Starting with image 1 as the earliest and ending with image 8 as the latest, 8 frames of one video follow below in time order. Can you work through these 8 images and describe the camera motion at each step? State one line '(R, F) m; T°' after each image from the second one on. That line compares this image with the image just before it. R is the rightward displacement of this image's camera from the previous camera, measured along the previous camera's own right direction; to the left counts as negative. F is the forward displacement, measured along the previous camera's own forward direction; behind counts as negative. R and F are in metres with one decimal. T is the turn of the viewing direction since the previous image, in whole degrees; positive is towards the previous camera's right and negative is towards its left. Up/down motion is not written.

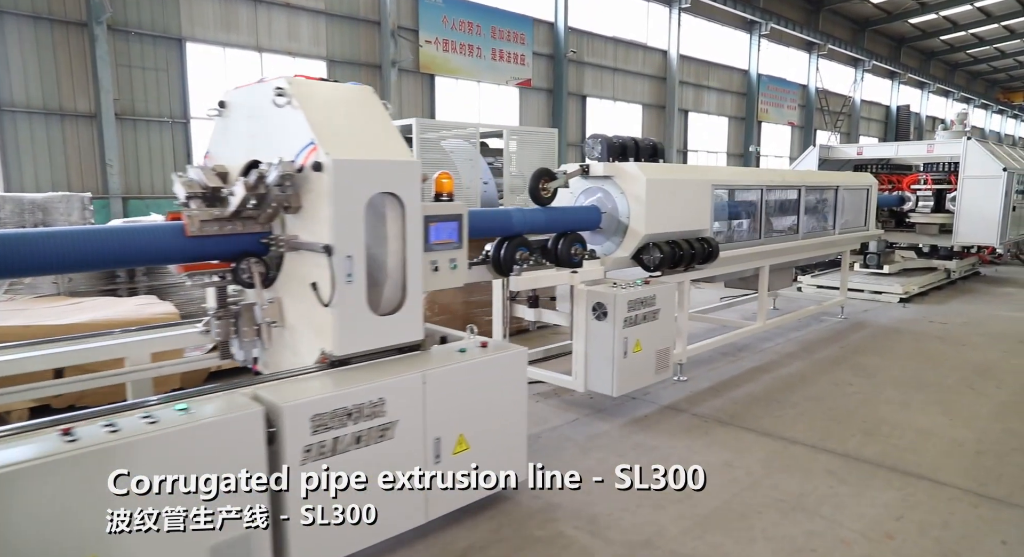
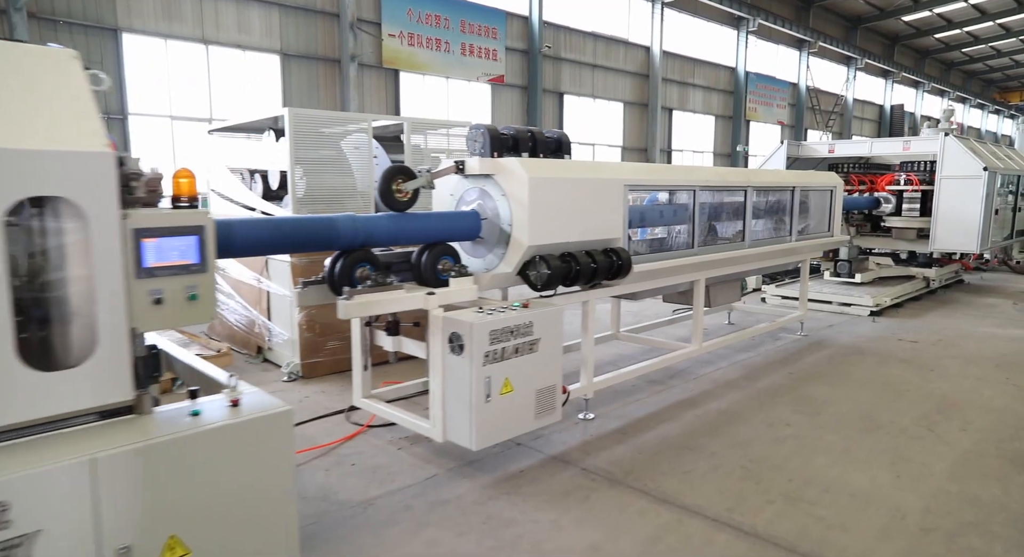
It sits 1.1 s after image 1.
(+0.6, +0.6) m; 0°
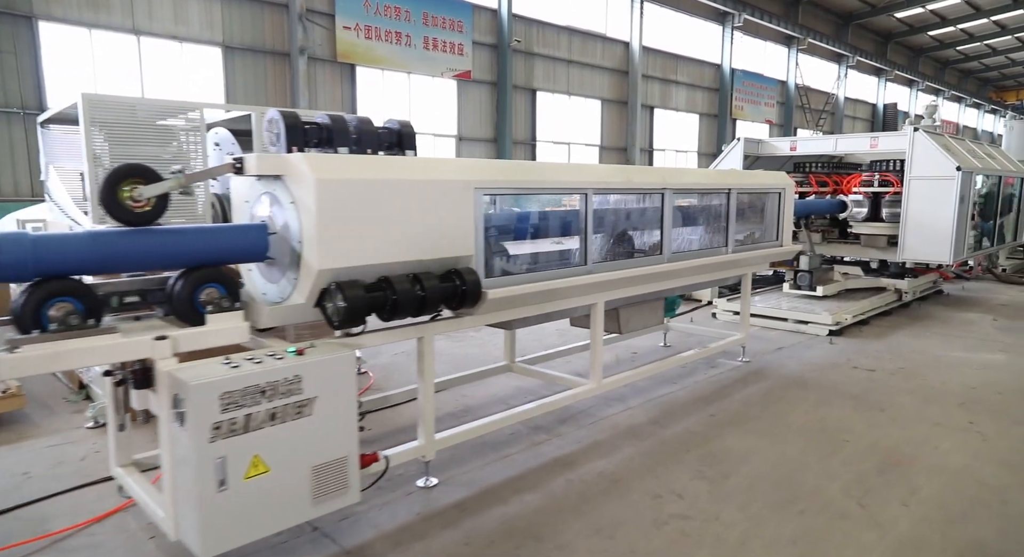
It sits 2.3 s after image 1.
(+0.7, +0.7) m; 0°
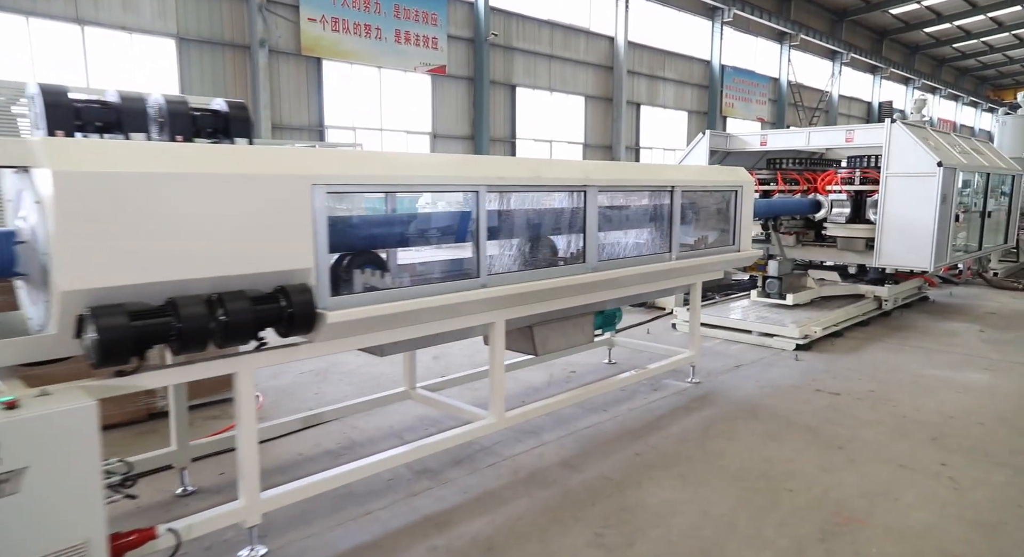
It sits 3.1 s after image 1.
(+0.5, +0.5) m; 0°
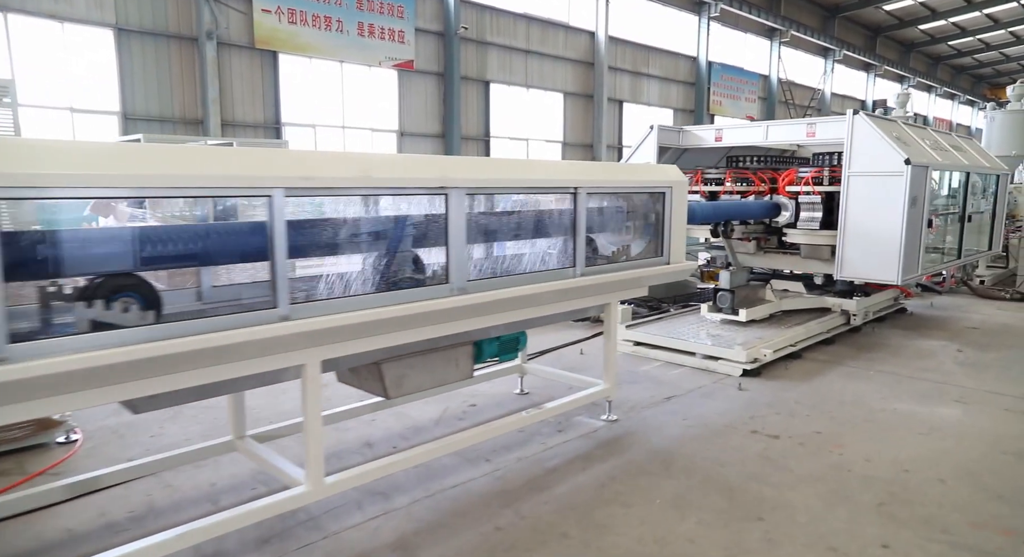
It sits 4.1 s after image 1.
(+0.6, +0.6) m; 0°
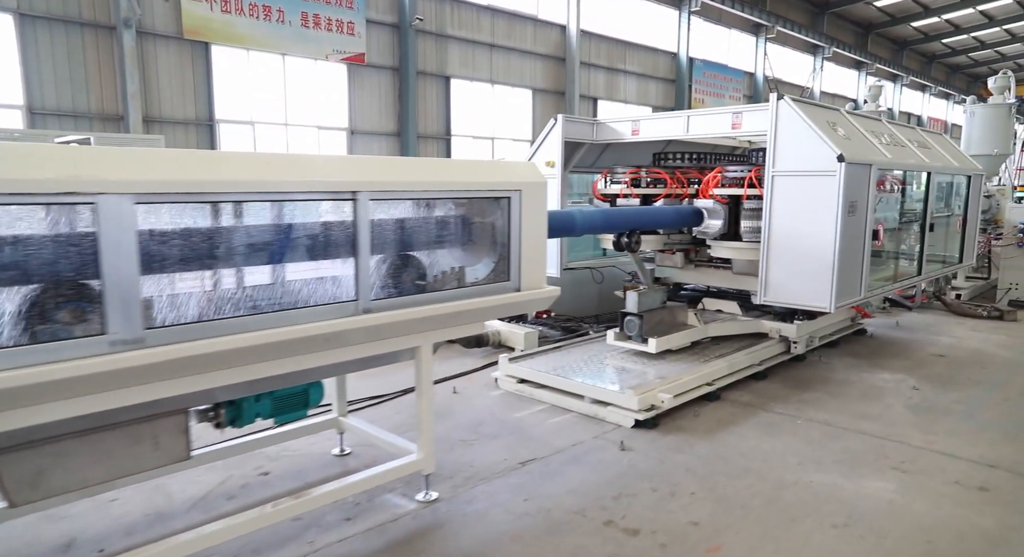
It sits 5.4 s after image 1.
(+0.8, +0.8) m; 0°
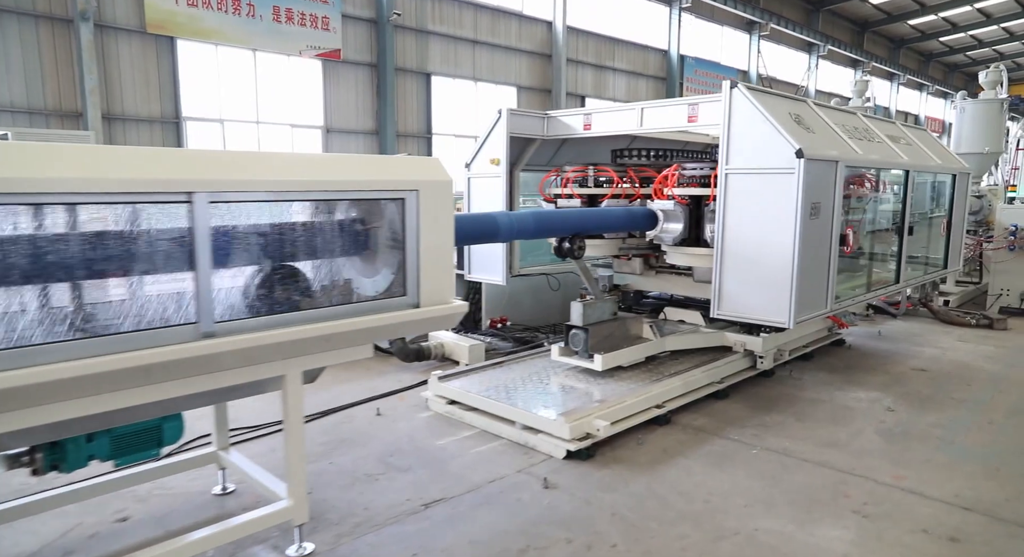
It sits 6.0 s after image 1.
(+0.4, +0.4) m; 0°
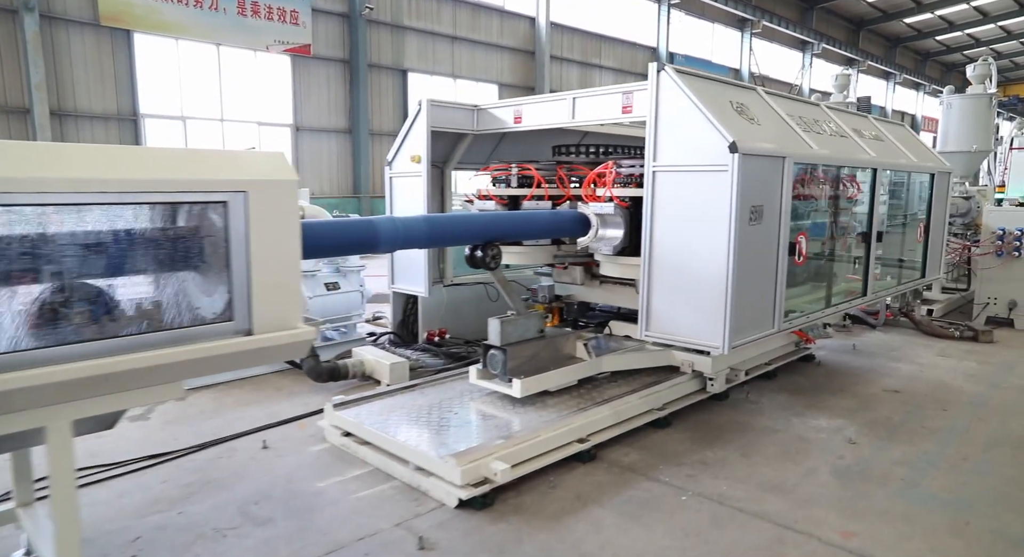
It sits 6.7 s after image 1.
(+0.4, +0.5) m; 0°
